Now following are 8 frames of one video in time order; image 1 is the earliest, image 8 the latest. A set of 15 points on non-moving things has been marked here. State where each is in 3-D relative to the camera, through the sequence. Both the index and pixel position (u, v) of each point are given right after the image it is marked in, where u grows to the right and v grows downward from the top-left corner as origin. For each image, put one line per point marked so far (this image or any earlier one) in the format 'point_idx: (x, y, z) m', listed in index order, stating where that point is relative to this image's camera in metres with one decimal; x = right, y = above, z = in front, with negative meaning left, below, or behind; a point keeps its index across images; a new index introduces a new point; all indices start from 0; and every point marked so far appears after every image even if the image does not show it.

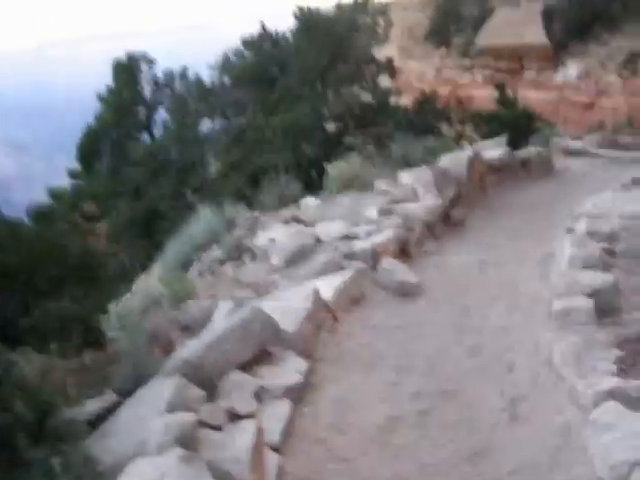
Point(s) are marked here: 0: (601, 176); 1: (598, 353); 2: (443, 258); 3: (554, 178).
0: (+2.8, +0.6, +9.6) m
1: (+1.3, -0.5, +4.5) m
2: (+0.8, -0.1, +6.6) m
3: (+2.3, +0.6, +9.7) m
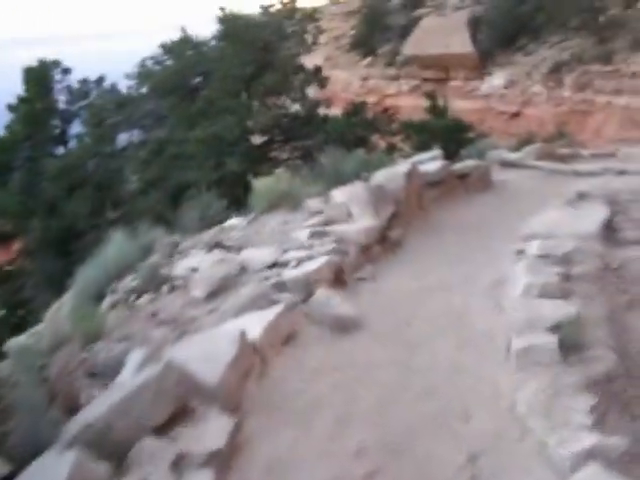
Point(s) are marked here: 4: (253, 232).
0: (+2.1, +0.4, +9.1) m
1: (+1.0, -0.6, +3.9) m
2: (+0.4, -0.3, +6.0) m
3: (+1.6, +0.5, +9.2) m
4: (-0.5, 0.0, +6.9) m
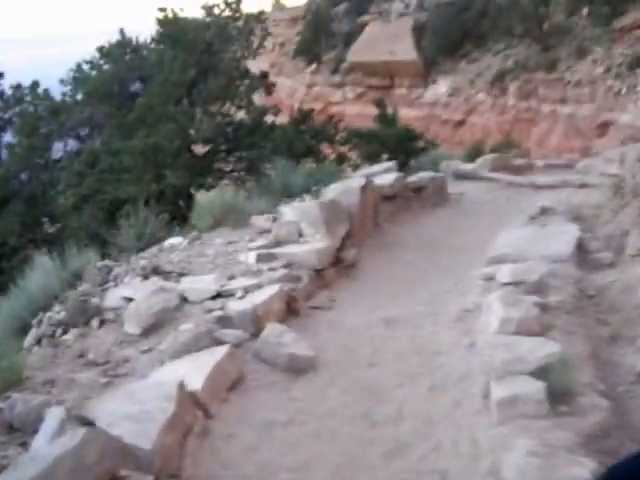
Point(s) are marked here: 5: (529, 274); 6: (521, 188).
0: (+1.6, +0.3, +8.7) m
1: (+0.8, -0.8, +3.4) m
2: (+0.1, -0.4, +5.4) m
3: (+1.2, +0.3, +8.7) m
4: (-0.8, -0.1, +6.3) m
5: (+1.2, -0.2, +5.5) m
6: (+2.0, +0.5, +9.7) m
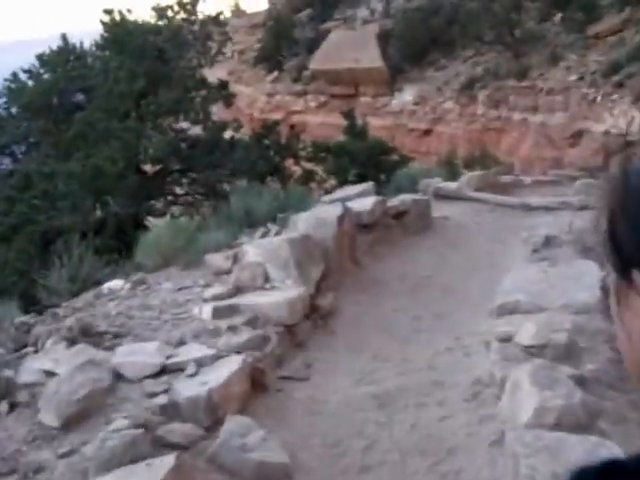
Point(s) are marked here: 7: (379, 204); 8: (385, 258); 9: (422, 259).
0: (+1.4, 0.0, +7.6) m
1: (+0.8, -1.0, +2.3) m
2: (0.0, -0.6, +4.3) m
3: (+0.9, 0.0, +7.6) m
4: (-0.9, -0.3, +5.1) m
5: (+1.0, -0.4, +4.4) m
6: (+1.7, +0.3, +8.6) m
7: (+0.4, +0.3, +7.2) m
8: (+0.5, -0.1, +6.8) m
9: (+0.7, -0.1, +6.9) m
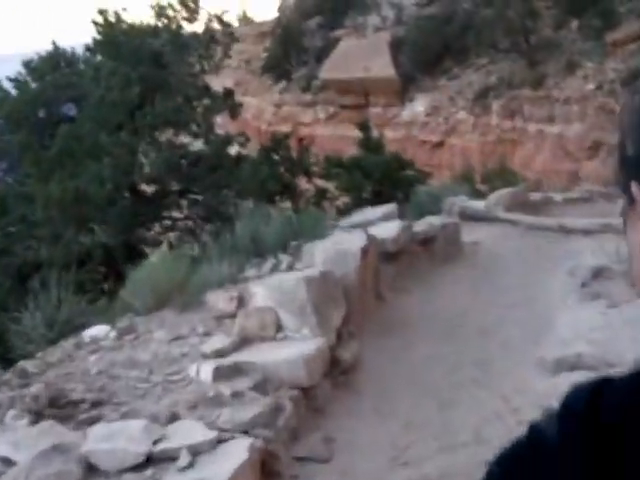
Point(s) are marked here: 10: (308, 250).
0: (+1.5, -0.2, +6.7) m
1: (+0.9, -1.1, +1.4) m
2: (+0.1, -0.8, +3.4) m
3: (+1.0, -0.2, +6.7) m
4: (-0.9, -0.5, +4.3) m
5: (+1.1, -0.6, +3.5) m
6: (+1.8, 0.0, +7.7) m
7: (+0.5, +0.1, +6.3) m
8: (+0.6, -0.3, +5.9) m
9: (+0.8, -0.3, +6.0) m
10: (-0.1, -0.1, +5.7) m
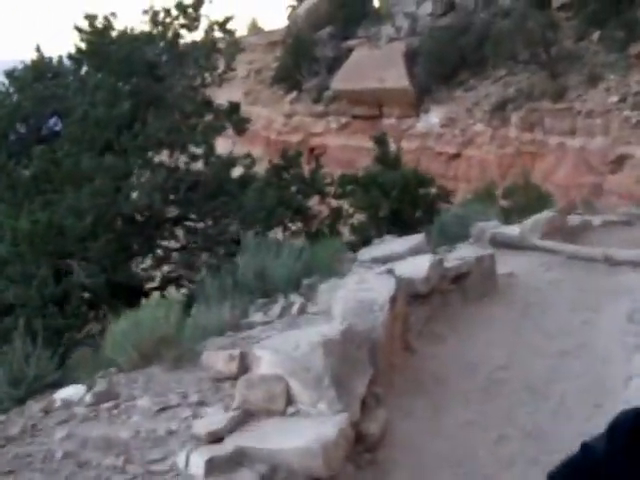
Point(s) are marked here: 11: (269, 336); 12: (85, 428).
0: (+1.6, -0.4, +5.9) m
1: (+0.9, -1.3, +0.6) m
2: (+0.2, -1.0, +2.6) m
3: (+1.1, -0.4, +5.9) m
4: (-0.8, -0.7, +3.4) m
5: (+1.2, -0.8, +2.7) m
6: (+1.9, -0.2, +6.9) m
7: (+0.6, -0.1, +5.5) m
8: (+0.7, -0.5, +5.1) m
9: (+0.9, -0.5, +5.1) m
10: (0.0, -0.3, +4.9) m
11: (-0.2, -0.4, +4.1) m
12: (-0.9, -0.7, +3.6) m
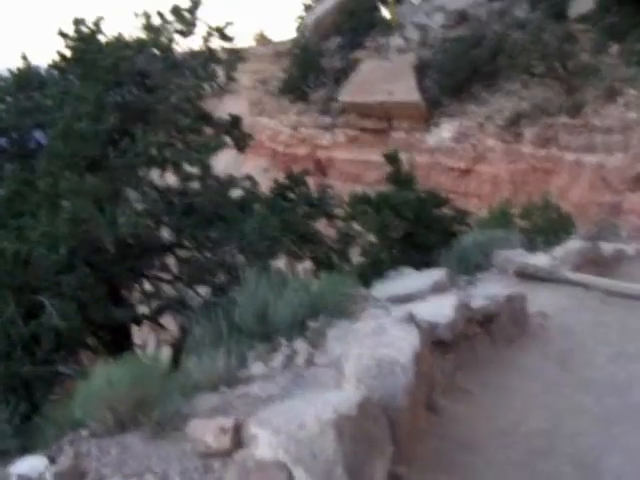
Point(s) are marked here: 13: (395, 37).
0: (+1.6, -0.6, +5.2) m
1: (+0.9, -1.4, -0.1) m
2: (+0.2, -1.1, +1.9) m
3: (+1.2, -0.6, +5.2) m
4: (-0.8, -0.8, +2.7) m
5: (+1.2, -0.9, +2.0) m
6: (+2.0, -0.4, +6.2) m
7: (+0.7, -0.3, +4.8) m
8: (+0.7, -0.7, +4.4) m
9: (+1.0, -0.7, +4.4) m
10: (+0.1, -0.4, +4.2) m
11: (-0.2, -0.6, +3.4) m
12: (-0.8, -0.8, +2.9) m
13: (+1.4, +3.5, +17.2) m
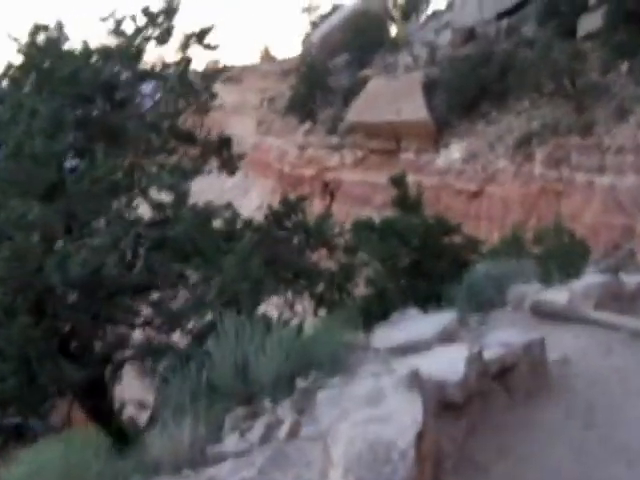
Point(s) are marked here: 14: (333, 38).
0: (+1.6, -0.8, +4.5) m
1: (+0.8, -1.5, -0.9) m
2: (+0.1, -1.2, +1.2) m
3: (+1.1, -0.7, +4.5) m
4: (-0.8, -1.0, +2.0) m
5: (+1.2, -1.0, +1.3) m
6: (+1.9, -0.6, +5.5) m
7: (+0.6, -0.5, +4.1) m
8: (+0.6, -0.9, +3.7) m
9: (+0.9, -0.9, +3.7) m
10: (0.0, -0.6, +3.5) m
11: (-0.2, -0.7, +2.8) m
12: (-0.9, -1.0, +2.2) m
13: (+1.5, +3.1, +16.6) m
14: (+0.2, +3.7, +17.8) m
